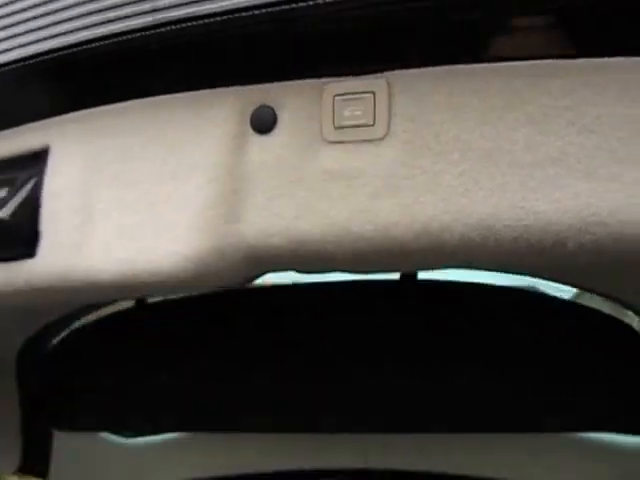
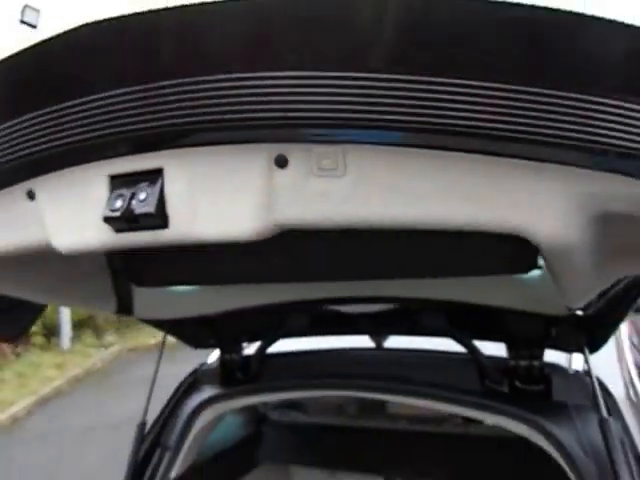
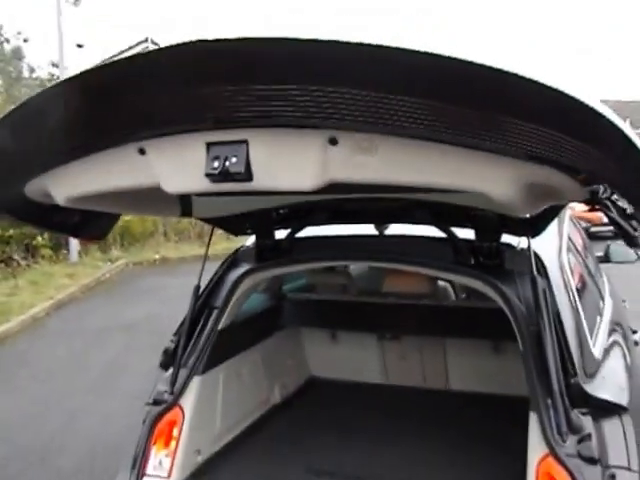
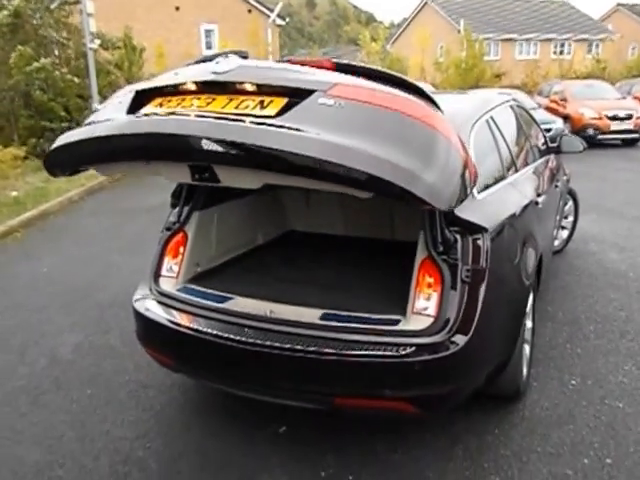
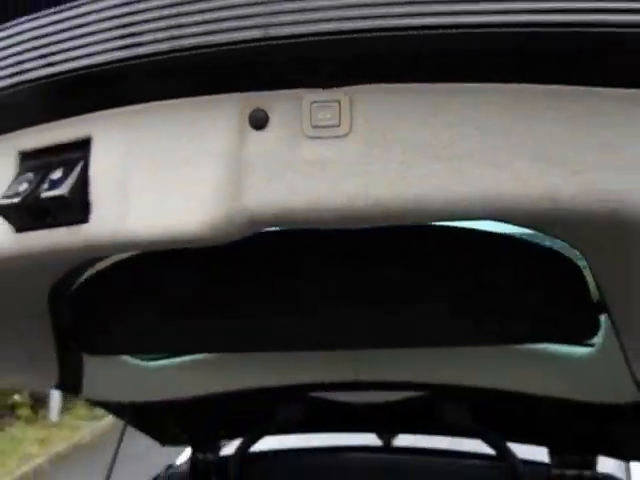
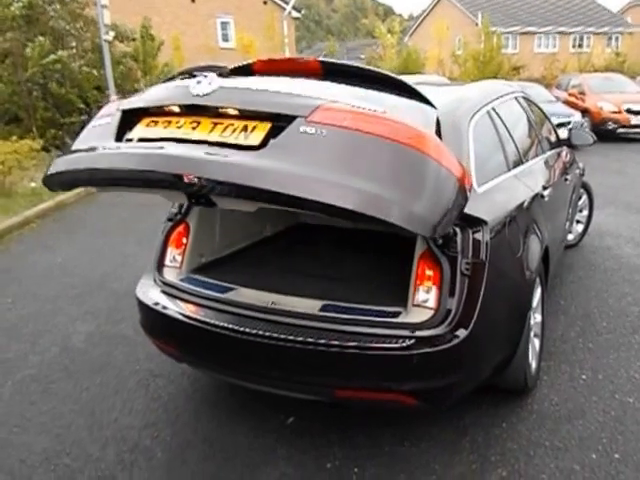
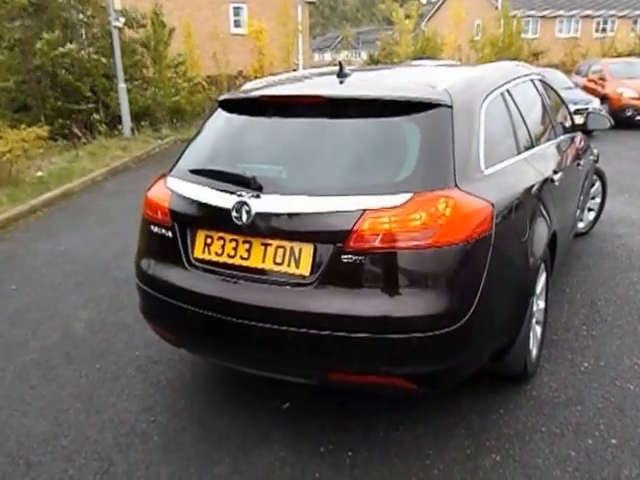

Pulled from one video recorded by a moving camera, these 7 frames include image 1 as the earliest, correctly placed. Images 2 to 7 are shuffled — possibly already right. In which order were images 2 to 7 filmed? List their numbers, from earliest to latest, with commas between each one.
5, 2, 3, 4, 6, 7
